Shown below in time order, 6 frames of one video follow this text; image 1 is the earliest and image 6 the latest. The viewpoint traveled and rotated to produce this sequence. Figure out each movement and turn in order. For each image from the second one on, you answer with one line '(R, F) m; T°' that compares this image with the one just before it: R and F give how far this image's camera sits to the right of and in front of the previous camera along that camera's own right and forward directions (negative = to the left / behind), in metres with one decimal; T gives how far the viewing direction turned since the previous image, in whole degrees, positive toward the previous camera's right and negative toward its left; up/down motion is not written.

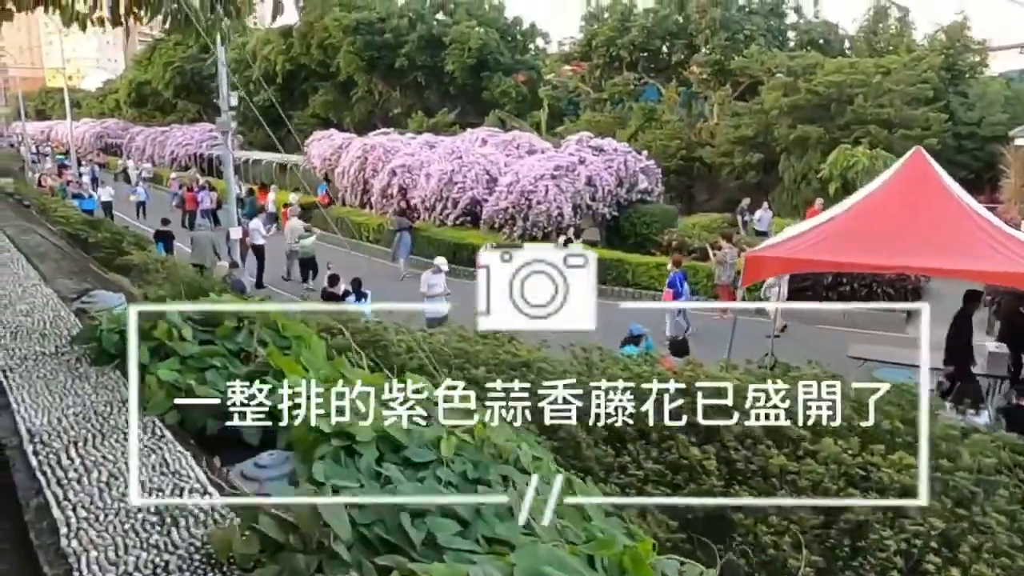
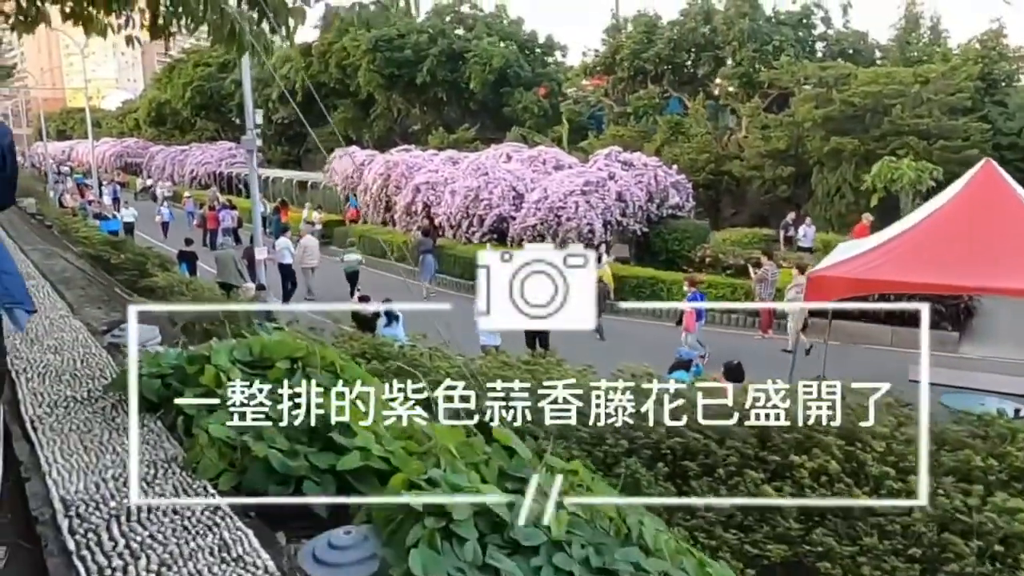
(-0.2, +0.4) m; -1°
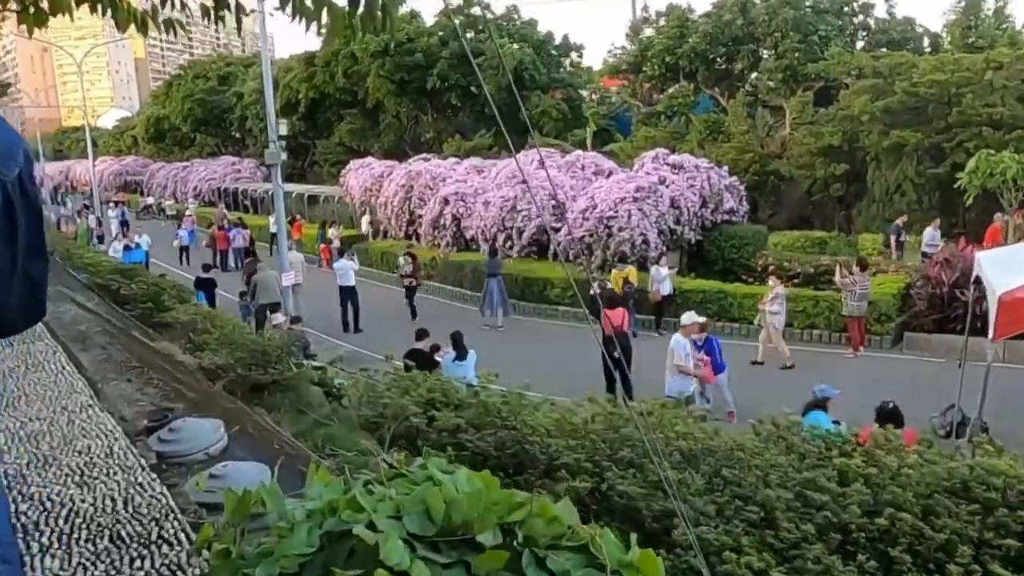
(-0.7, +1.3) m; 0°
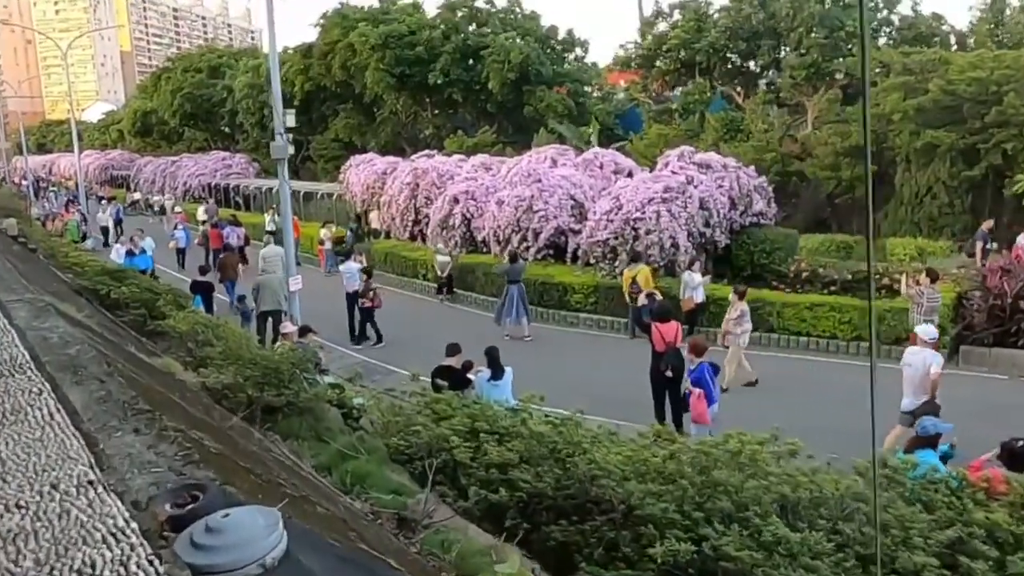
(-0.4, +0.9) m; +1°
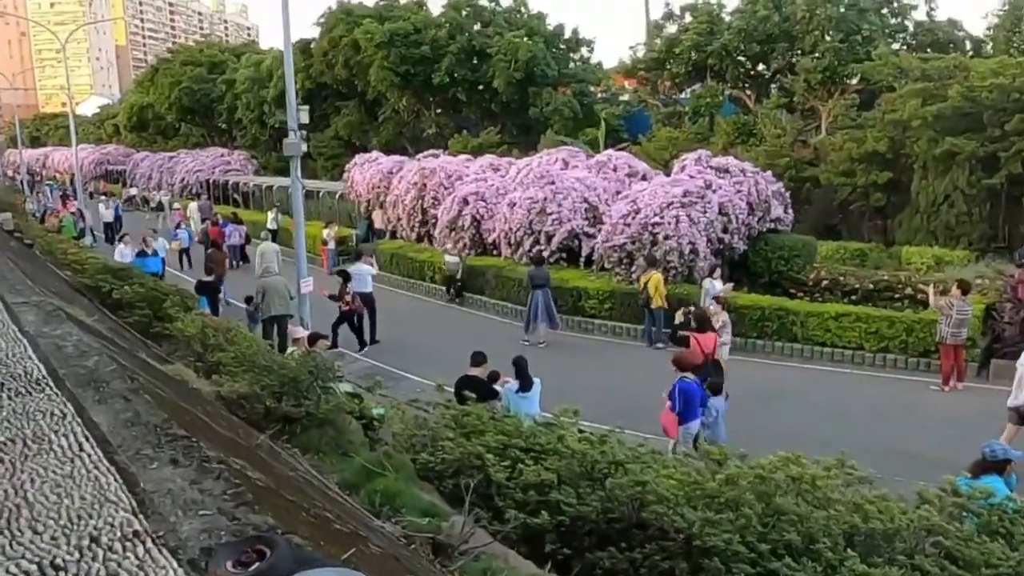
(-0.3, +0.3) m; 0°
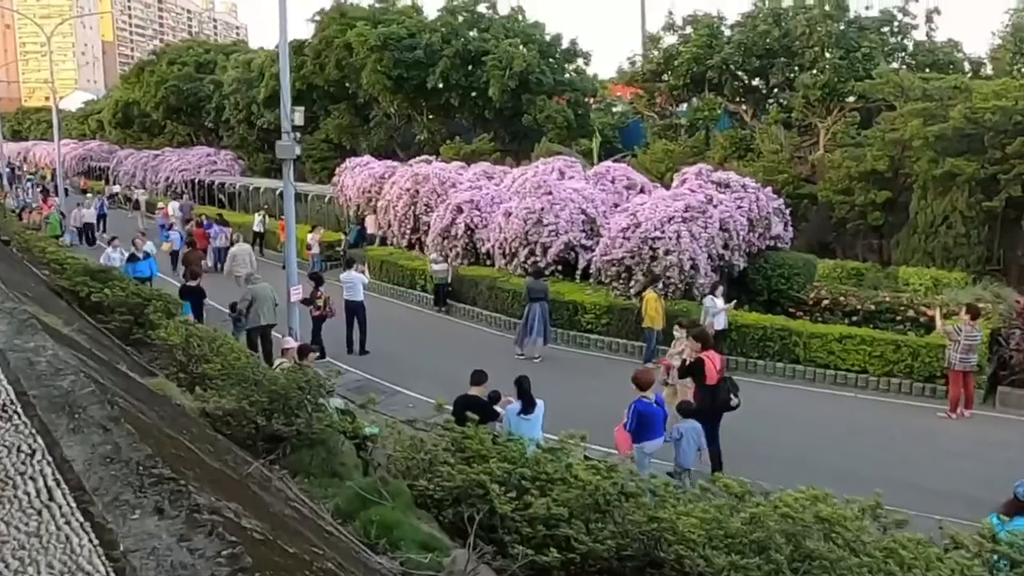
(-0.2, +0.3) m; +1°
